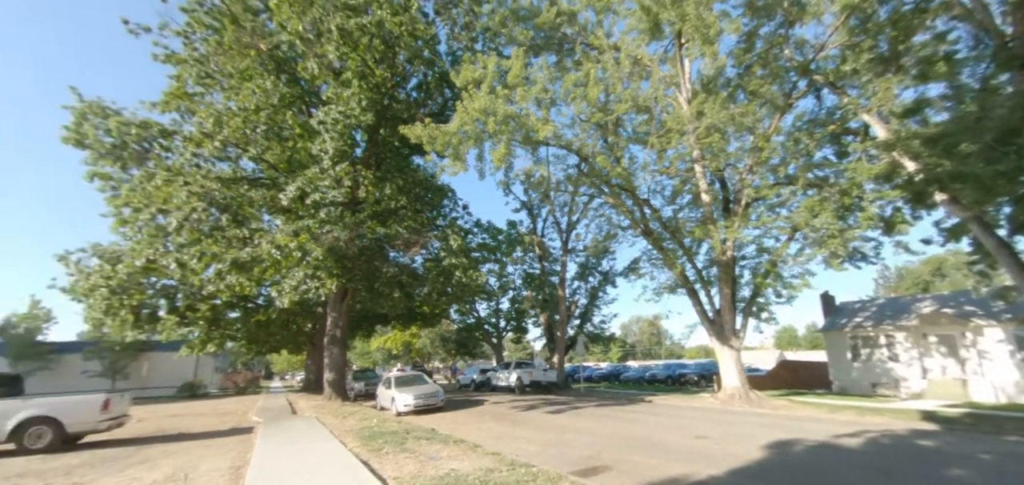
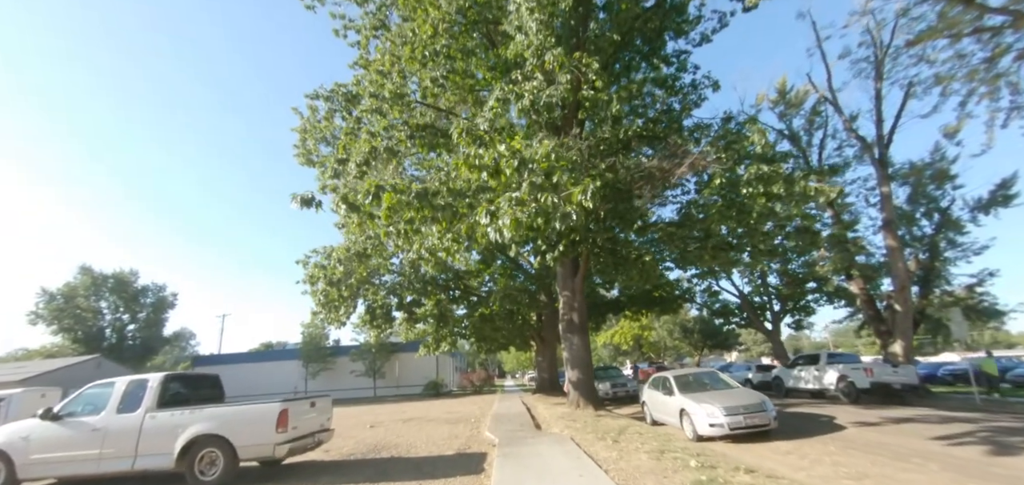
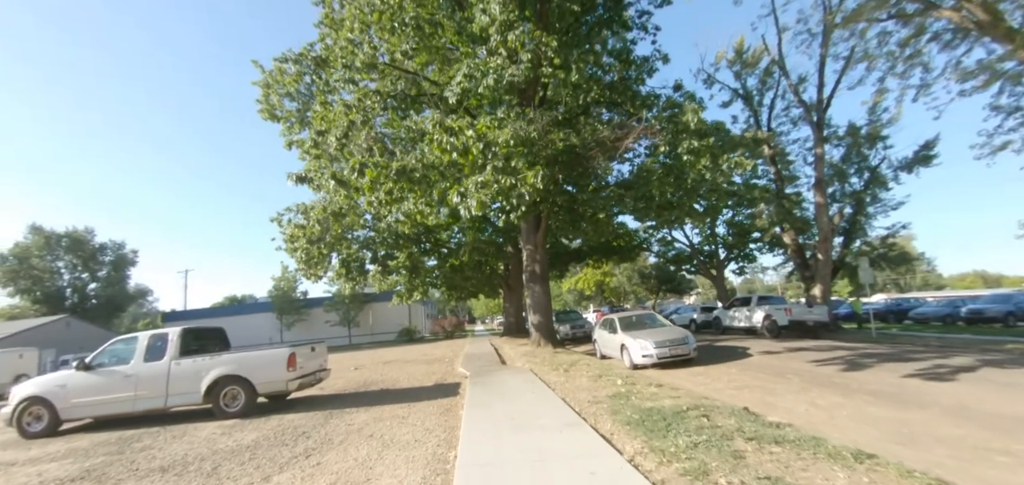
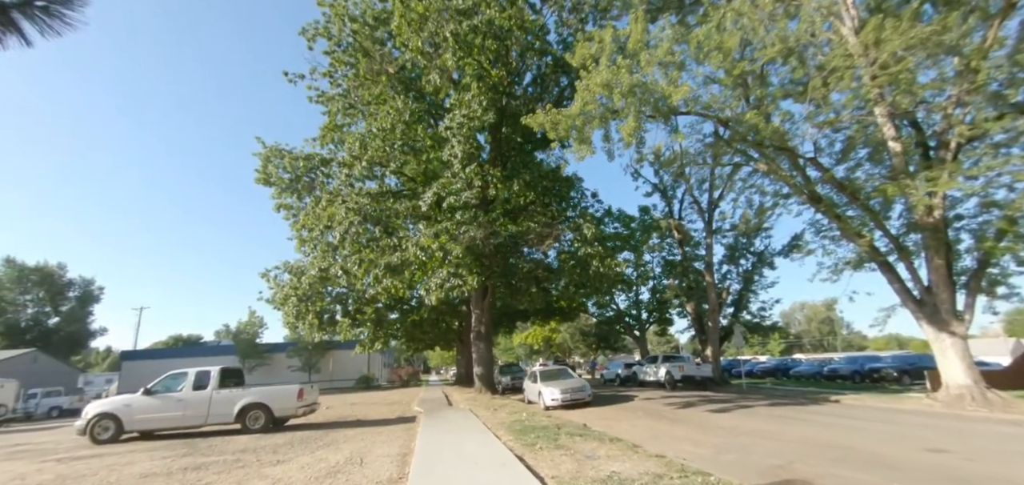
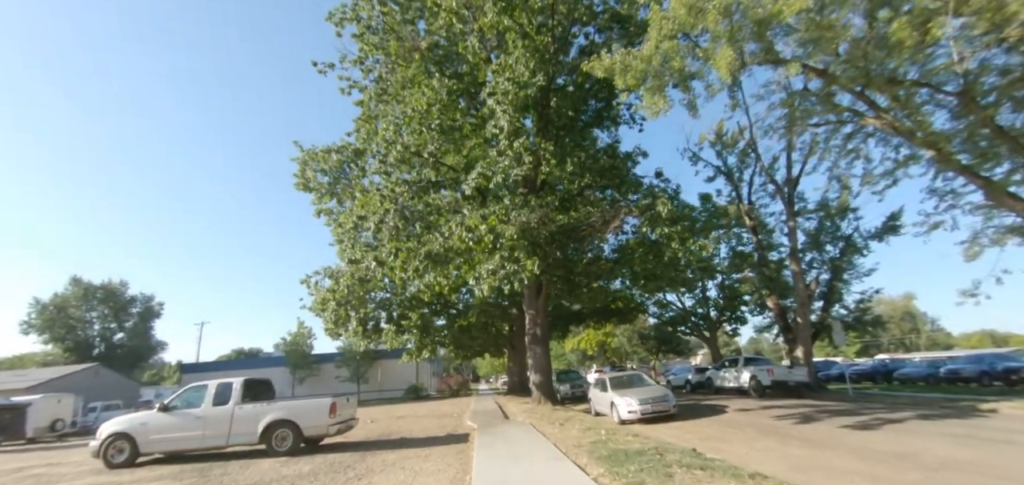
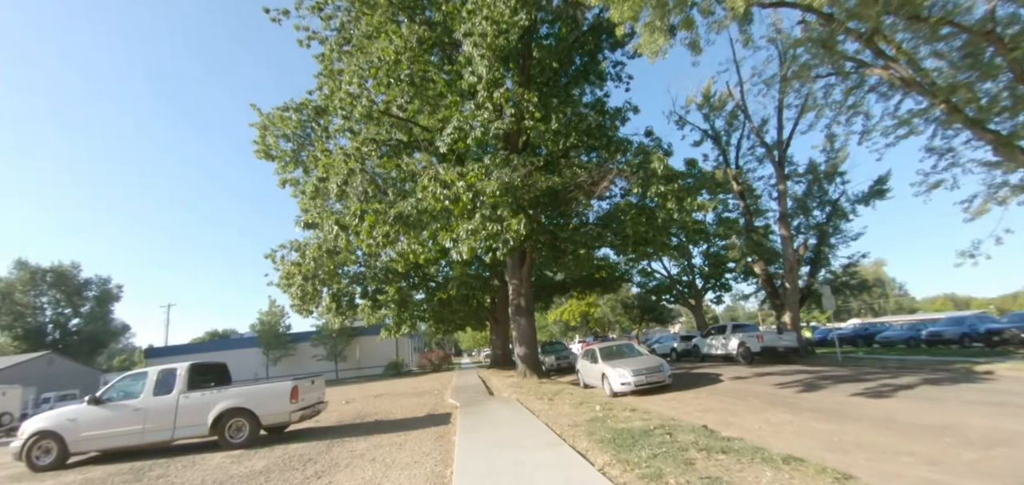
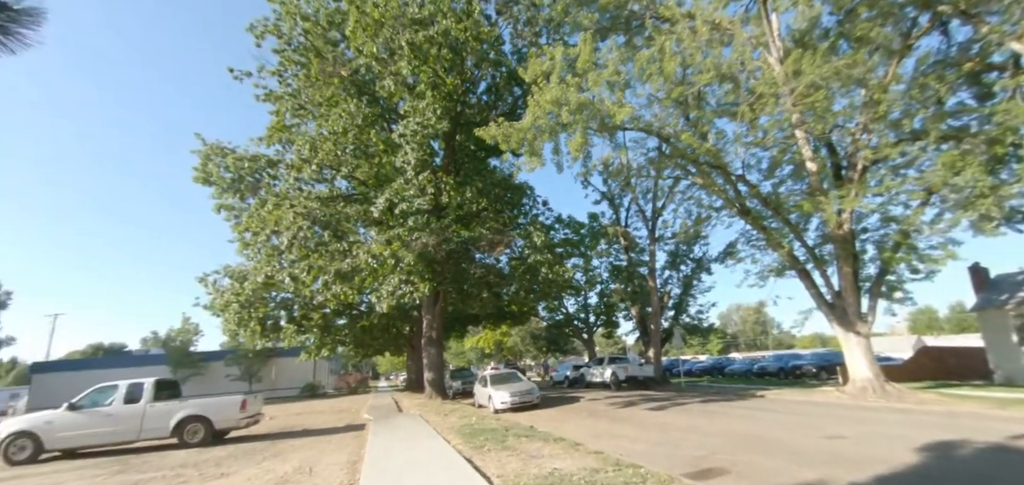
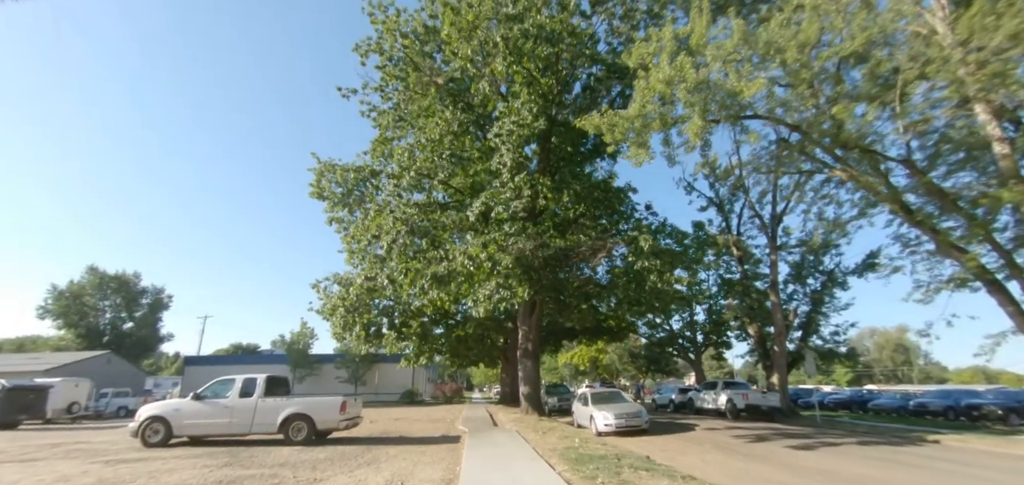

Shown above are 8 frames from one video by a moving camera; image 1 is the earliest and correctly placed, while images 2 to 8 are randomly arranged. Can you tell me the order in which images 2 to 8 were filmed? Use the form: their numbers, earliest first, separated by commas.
7, 4, 8, 5, 6, 3, 2
